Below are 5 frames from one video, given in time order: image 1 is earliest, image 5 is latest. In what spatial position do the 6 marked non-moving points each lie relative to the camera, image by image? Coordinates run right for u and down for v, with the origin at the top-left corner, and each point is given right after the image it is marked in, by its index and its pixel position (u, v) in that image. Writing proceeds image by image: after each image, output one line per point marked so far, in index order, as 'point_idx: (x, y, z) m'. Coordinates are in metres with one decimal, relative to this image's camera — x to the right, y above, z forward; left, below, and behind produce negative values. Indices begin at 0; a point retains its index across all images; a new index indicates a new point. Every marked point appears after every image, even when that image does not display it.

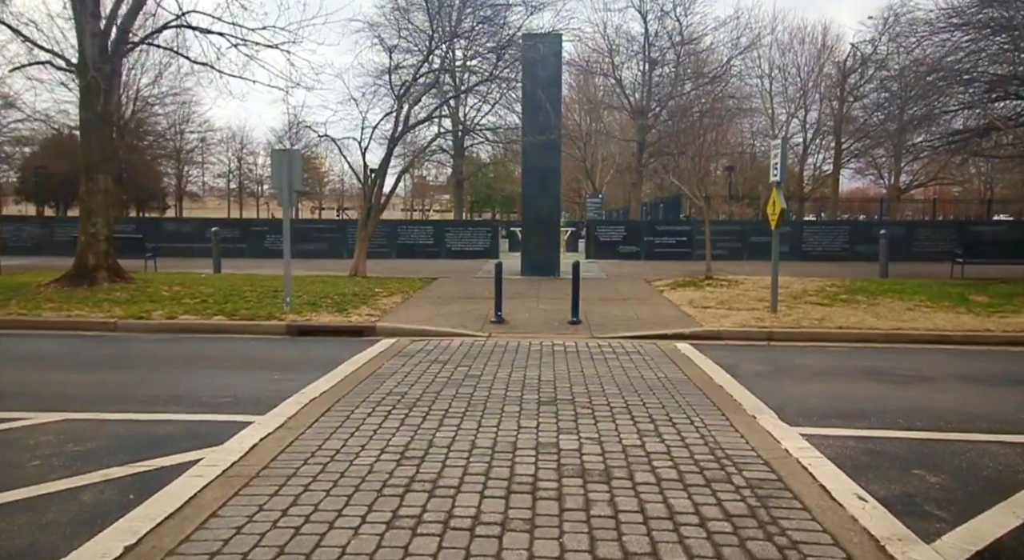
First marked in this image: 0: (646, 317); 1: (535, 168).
0: (+2.4, -0.7, +11.9) m
1: (+0.7, +3.1, +18.8) m
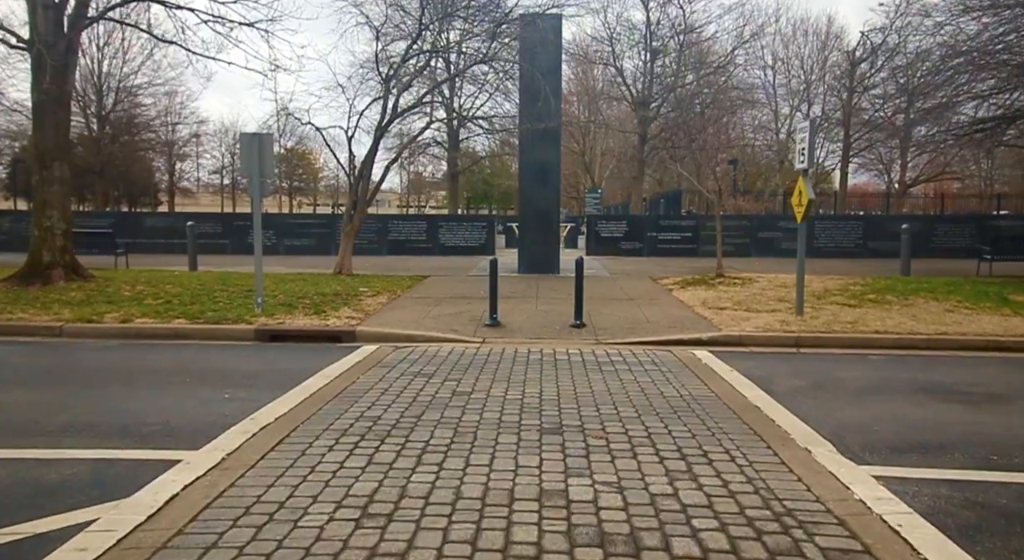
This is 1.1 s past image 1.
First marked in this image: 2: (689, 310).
0: (+2.3, -0.6, +10.8) m
1: (+0.6, +3.2, +17.6) m
2: (+3.1, -0.5, +11.5) m
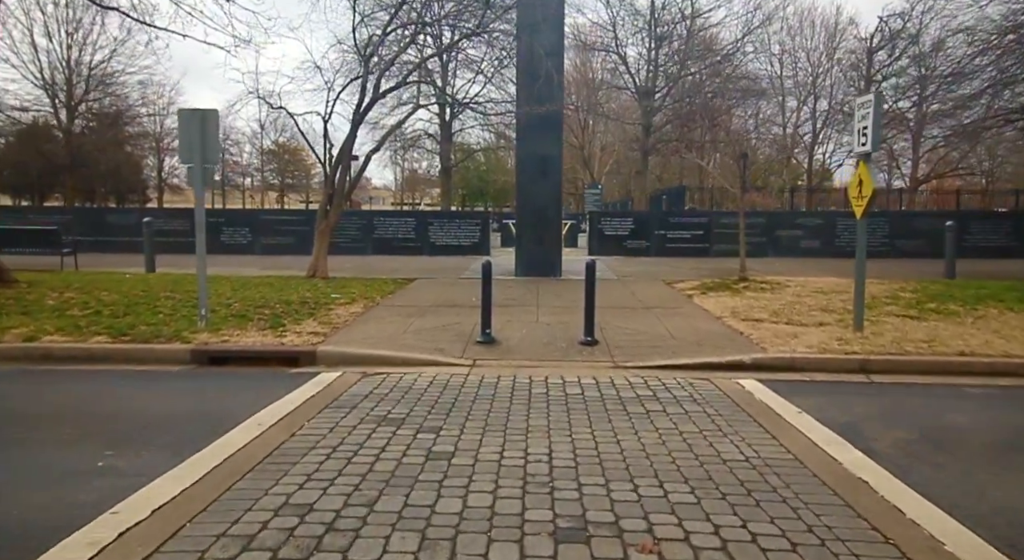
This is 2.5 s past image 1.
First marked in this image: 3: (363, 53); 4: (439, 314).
0: (+2.3, -0.7, +9.0) m
1: (+0.5, +3.1, +15.8) m
2: (+3.0, -0.6, +9.7) m
3: (-3.2, +4.9, +14.4) m
4: (-1.1, -0.5, +10.3) m
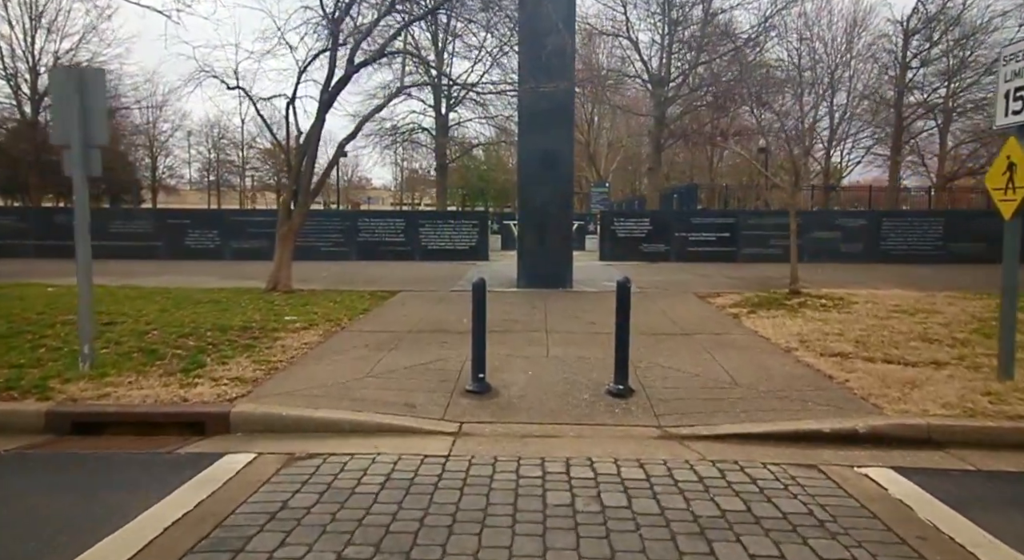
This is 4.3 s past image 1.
0: (+2.3, -1.0, +6.6) m
1: (+0.5, +2.9, +13.4) m
2: (+3.0, -0.8, +7.3) m
3: (-3.2, +4.7, +12.0) m
4: (-1.1, -0.8, +7.9) m
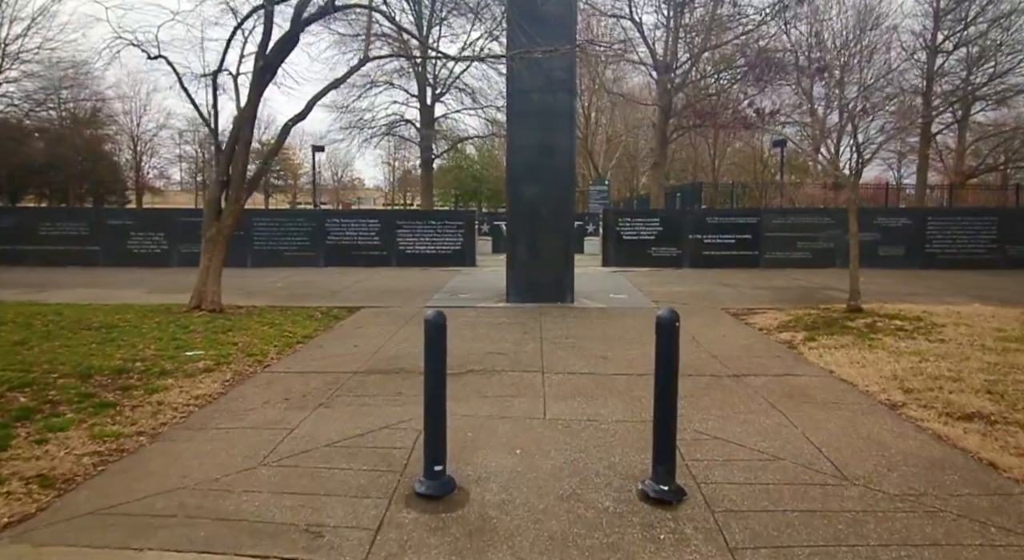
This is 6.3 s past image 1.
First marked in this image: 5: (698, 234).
0: (+2.2, -1.2, +4.2) m
1: (+0.3, +2.7, +11.0) m
2: (+2.9, -1.0, +4.9) m
3: (-3.4, +4.4, +9.6) m
4: (-1.3, -1.0, +5.5) m
5: (+4.8, +1.1, +16.8) m
